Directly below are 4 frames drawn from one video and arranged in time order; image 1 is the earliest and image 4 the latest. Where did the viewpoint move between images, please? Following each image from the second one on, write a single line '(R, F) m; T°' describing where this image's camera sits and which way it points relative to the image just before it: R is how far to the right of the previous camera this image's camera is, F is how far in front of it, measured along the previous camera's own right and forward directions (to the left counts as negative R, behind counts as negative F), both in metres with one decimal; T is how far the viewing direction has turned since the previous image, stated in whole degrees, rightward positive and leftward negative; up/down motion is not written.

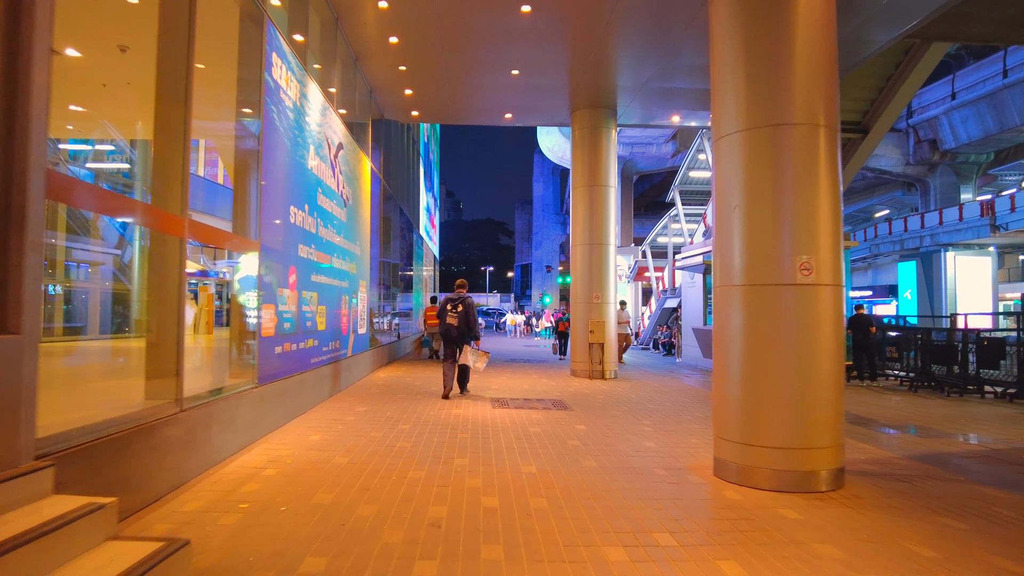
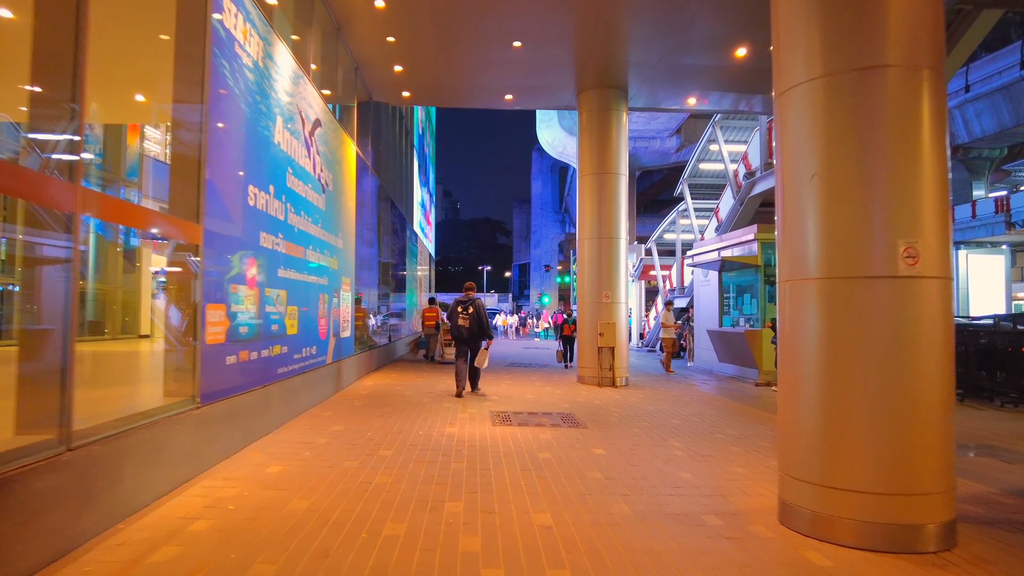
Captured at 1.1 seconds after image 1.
(-0.1, +1.2) m; 0°
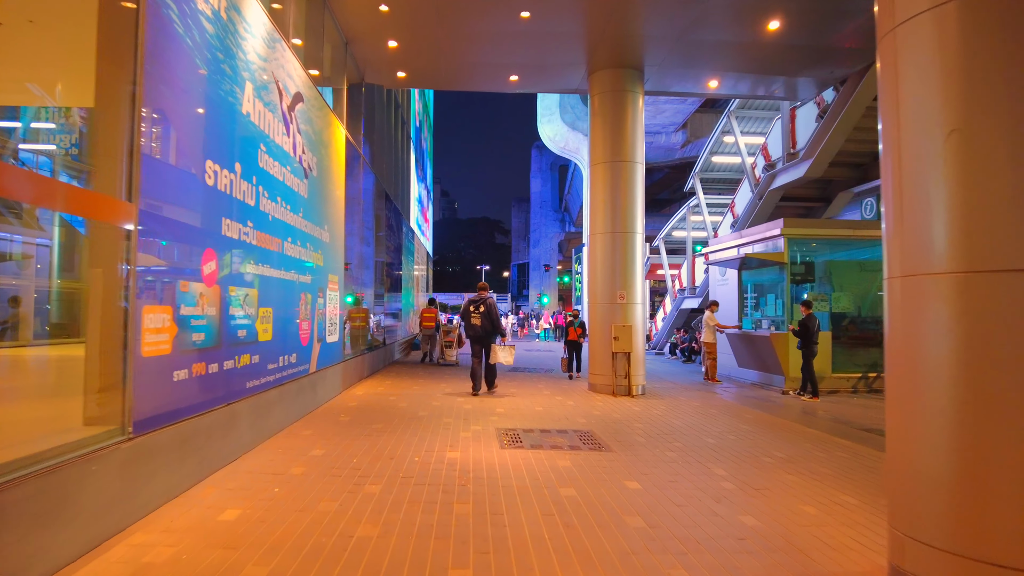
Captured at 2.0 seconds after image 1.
(-0.1, +1.0) m; 0°
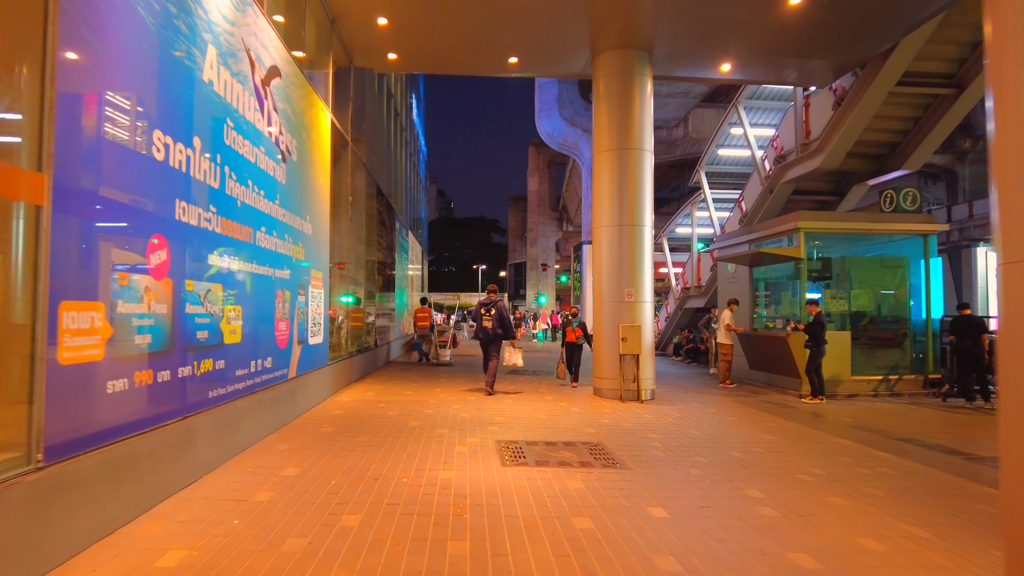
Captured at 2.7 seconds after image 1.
(-0.1, +0.7) m; 0°
